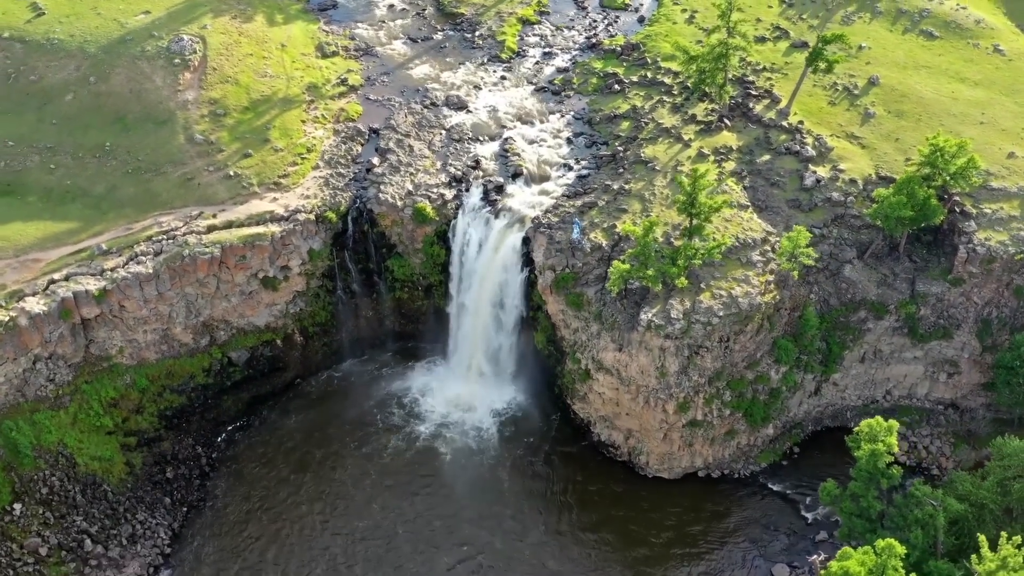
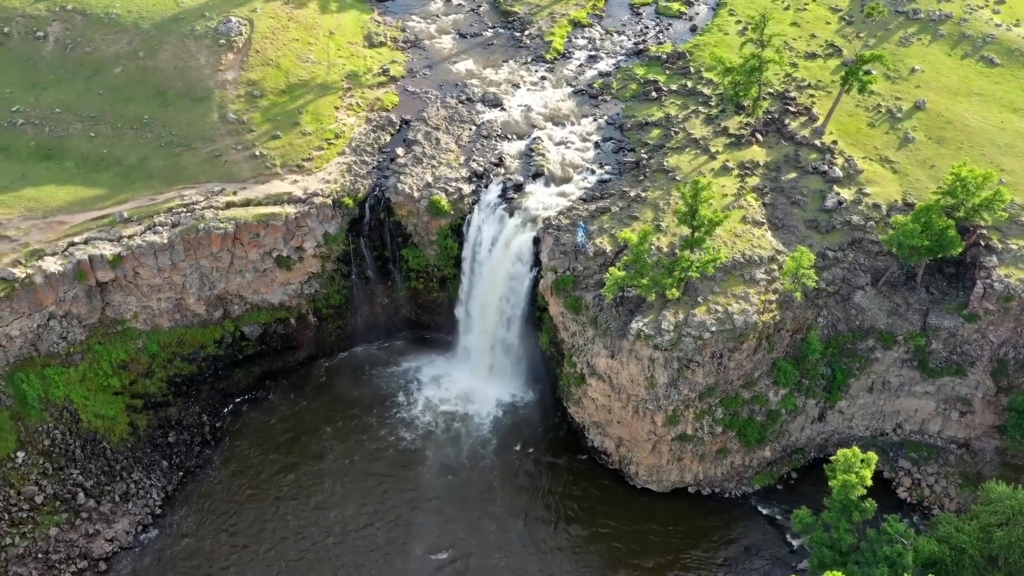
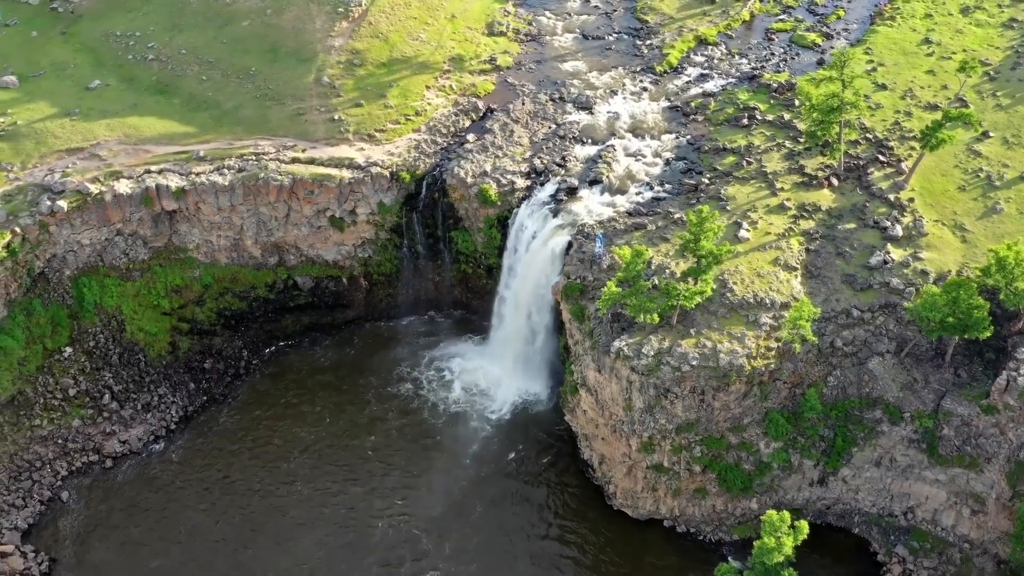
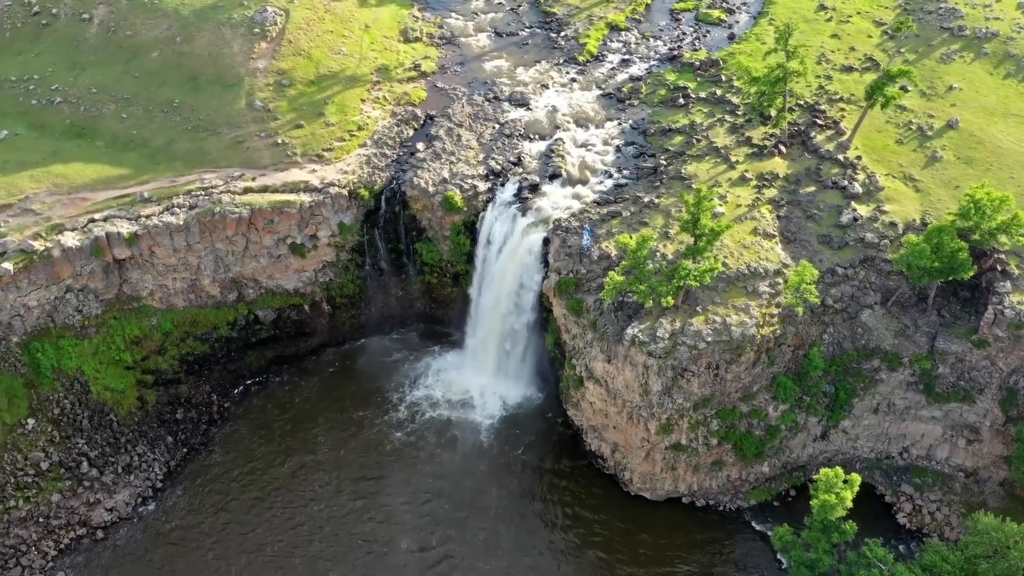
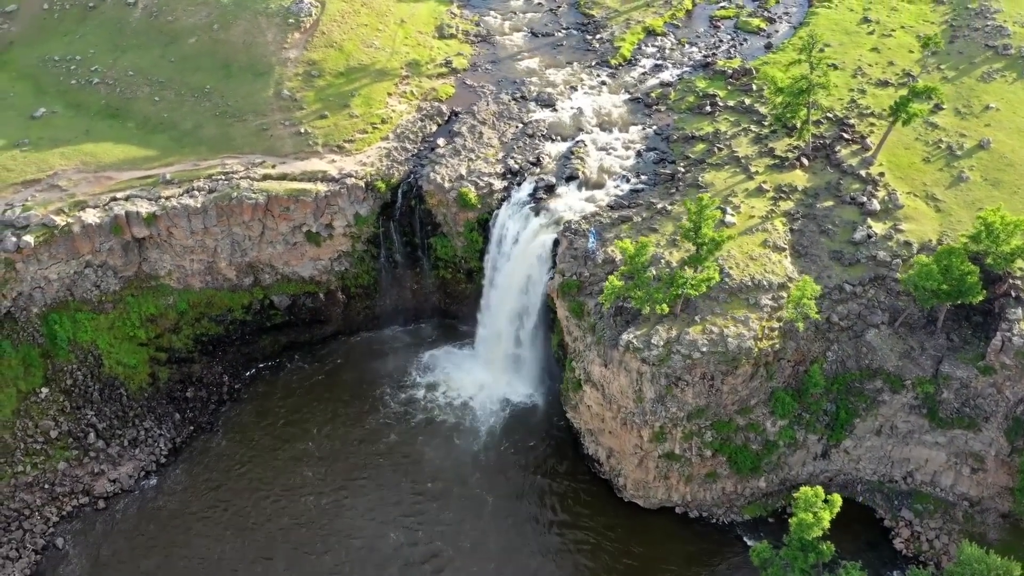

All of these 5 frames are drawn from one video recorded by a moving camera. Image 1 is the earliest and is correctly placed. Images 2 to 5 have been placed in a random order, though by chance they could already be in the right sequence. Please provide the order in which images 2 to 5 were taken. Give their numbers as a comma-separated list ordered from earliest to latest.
2, 4, 5, 3
